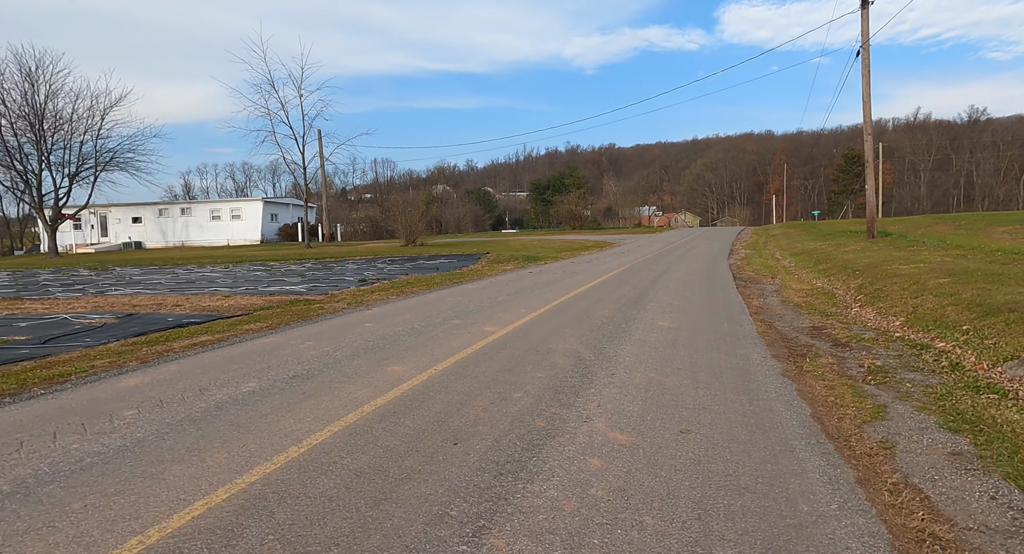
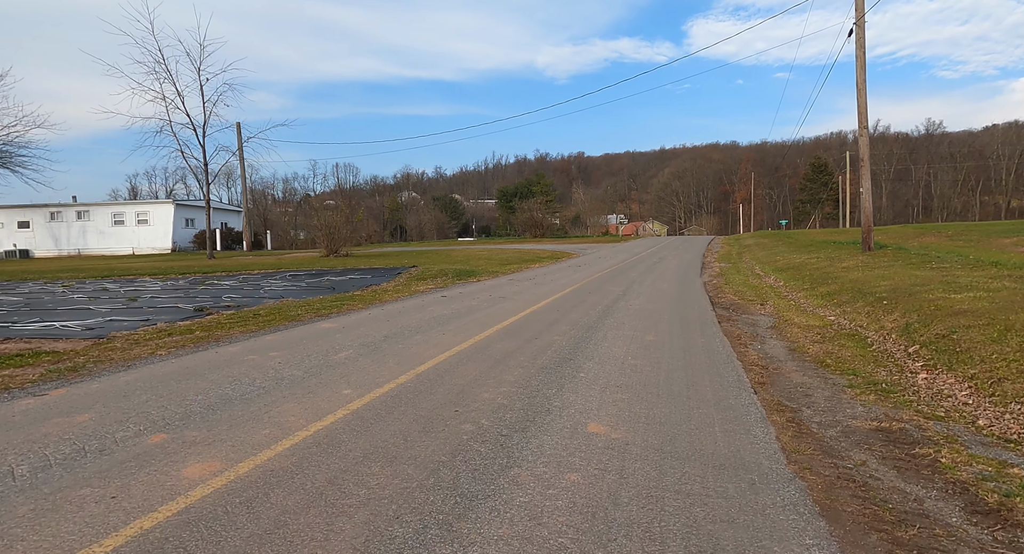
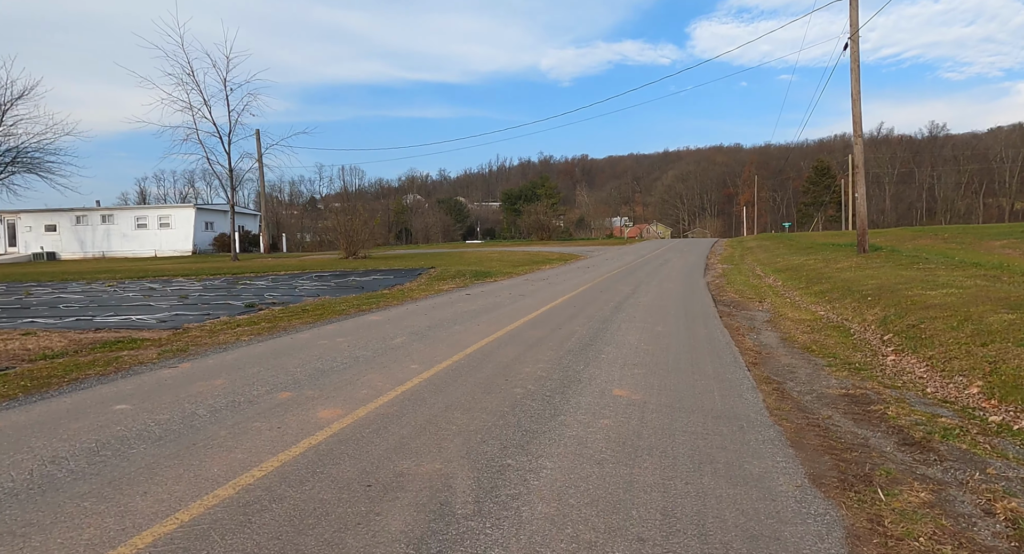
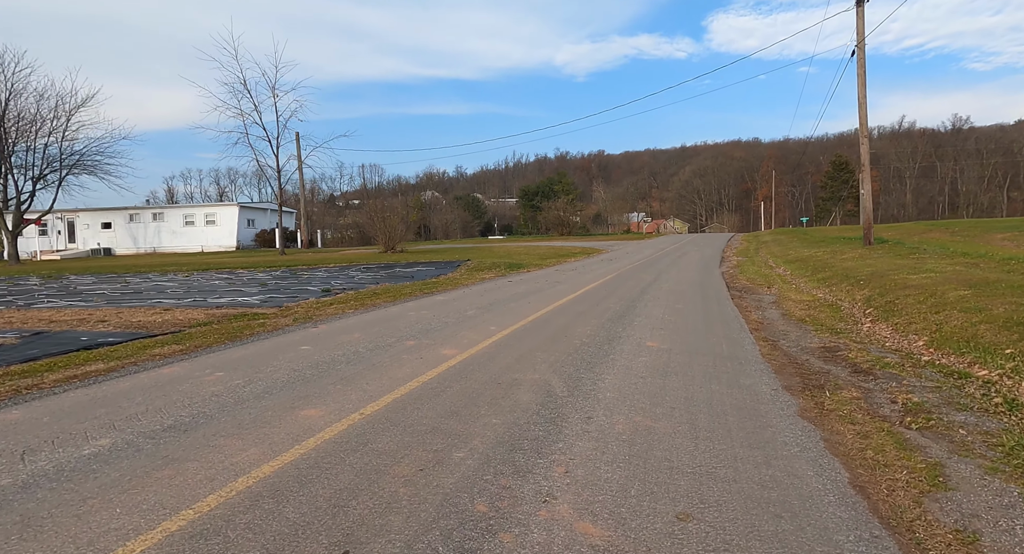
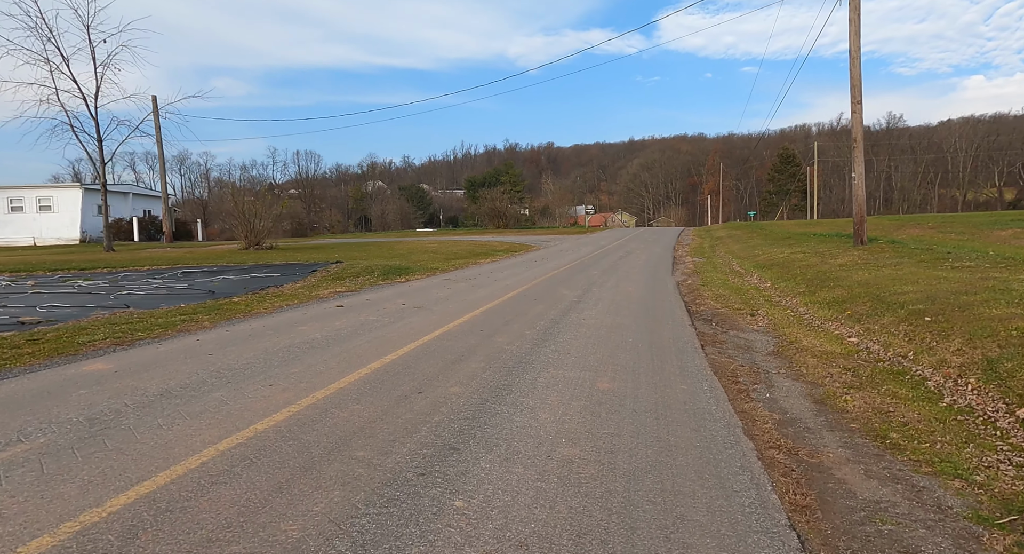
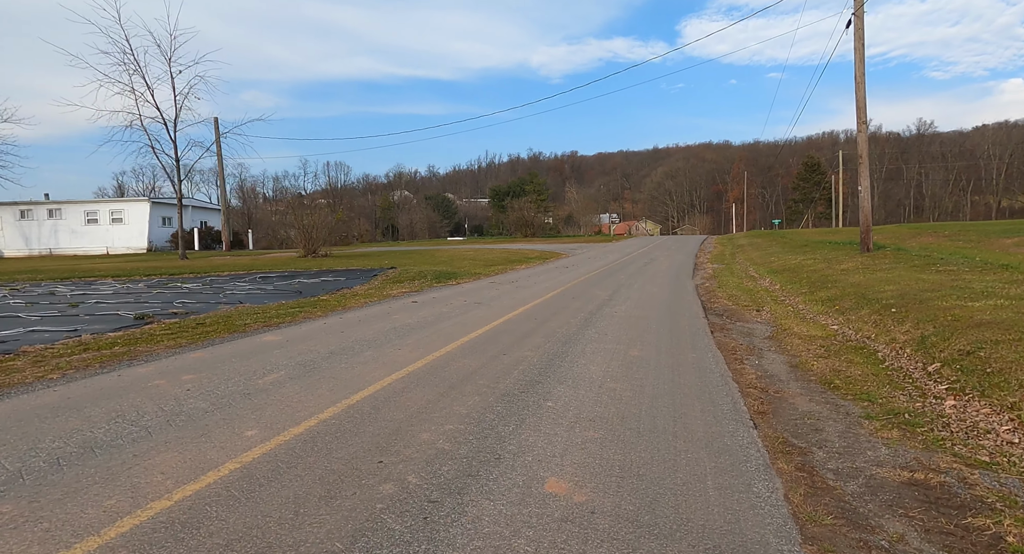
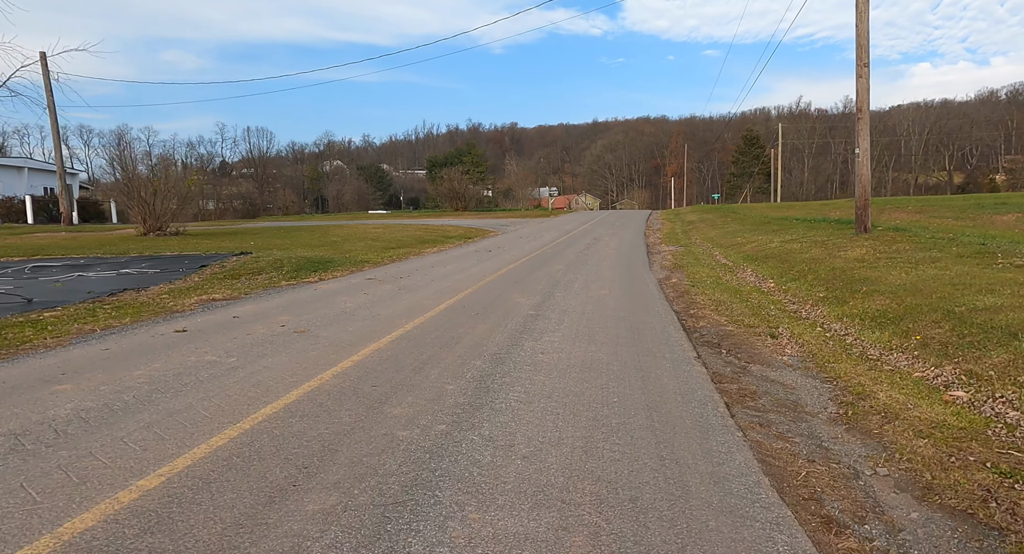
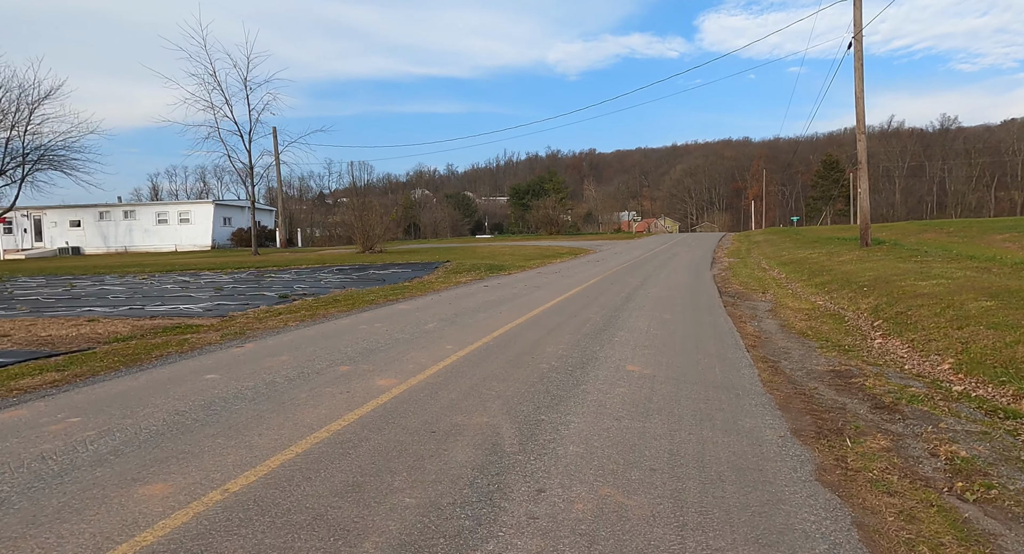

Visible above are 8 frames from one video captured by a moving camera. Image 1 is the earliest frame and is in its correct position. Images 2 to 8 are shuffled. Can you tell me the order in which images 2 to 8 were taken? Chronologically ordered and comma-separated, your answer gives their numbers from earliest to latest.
4, 8, 3, 2, 6, 5, 7
